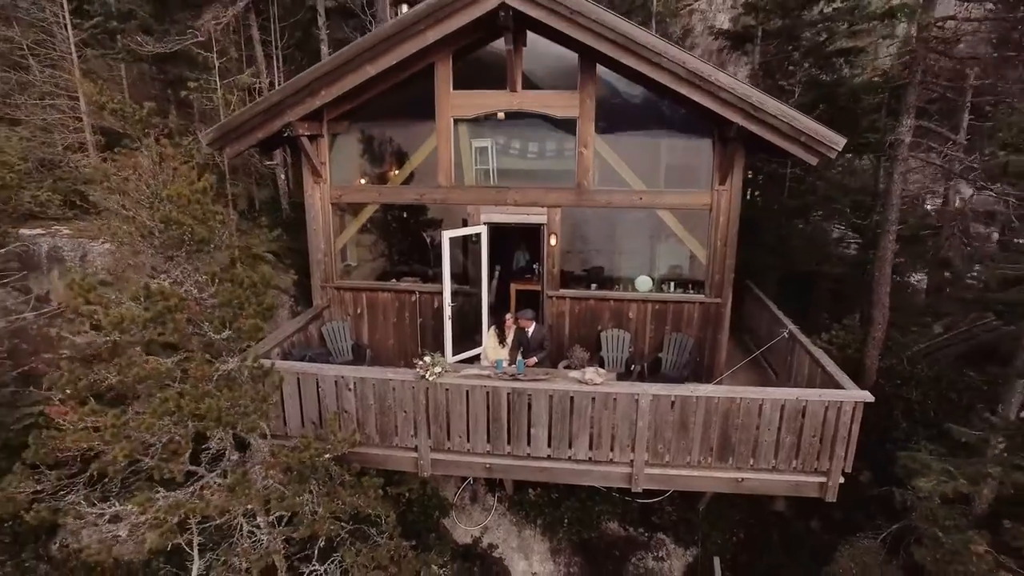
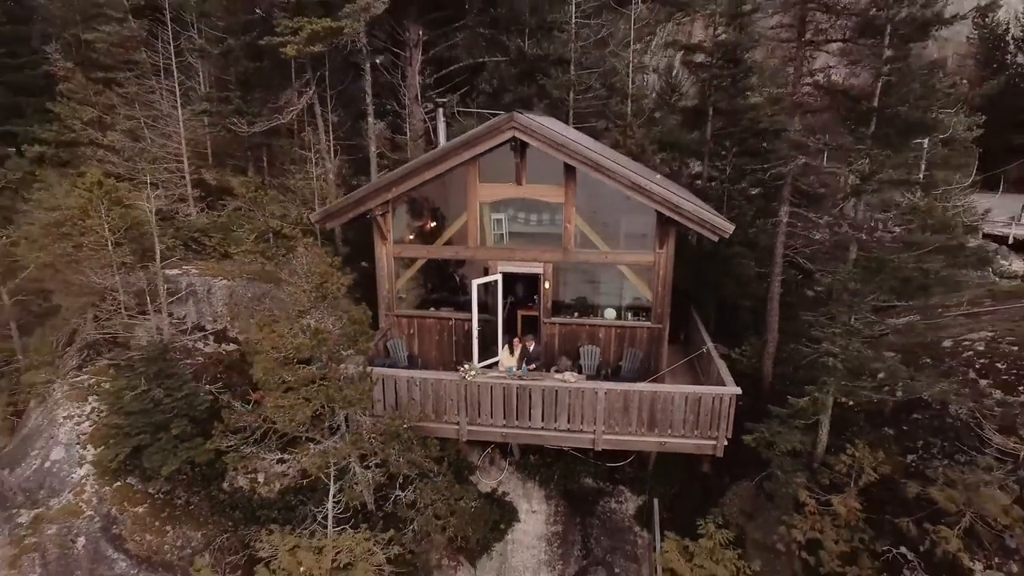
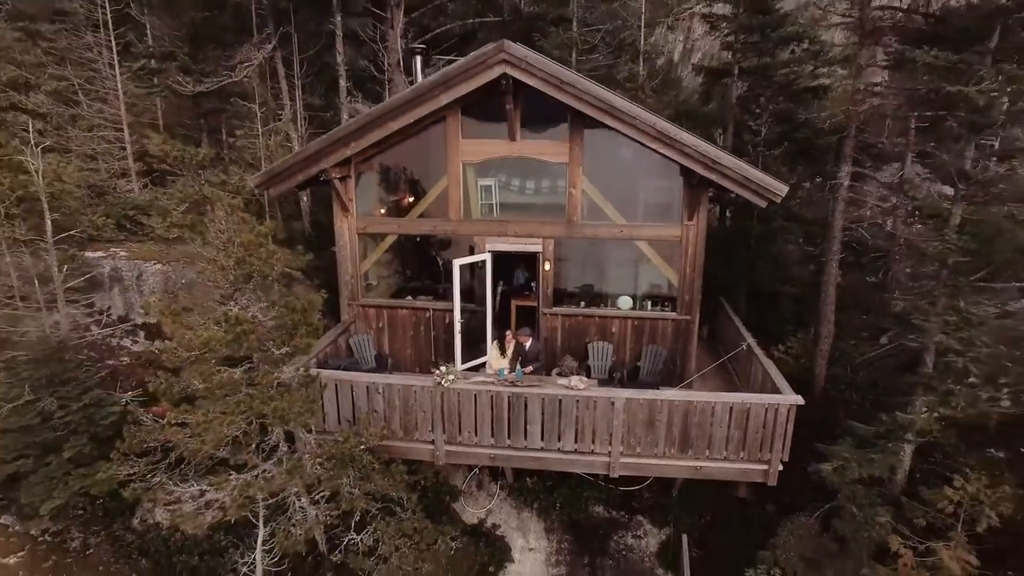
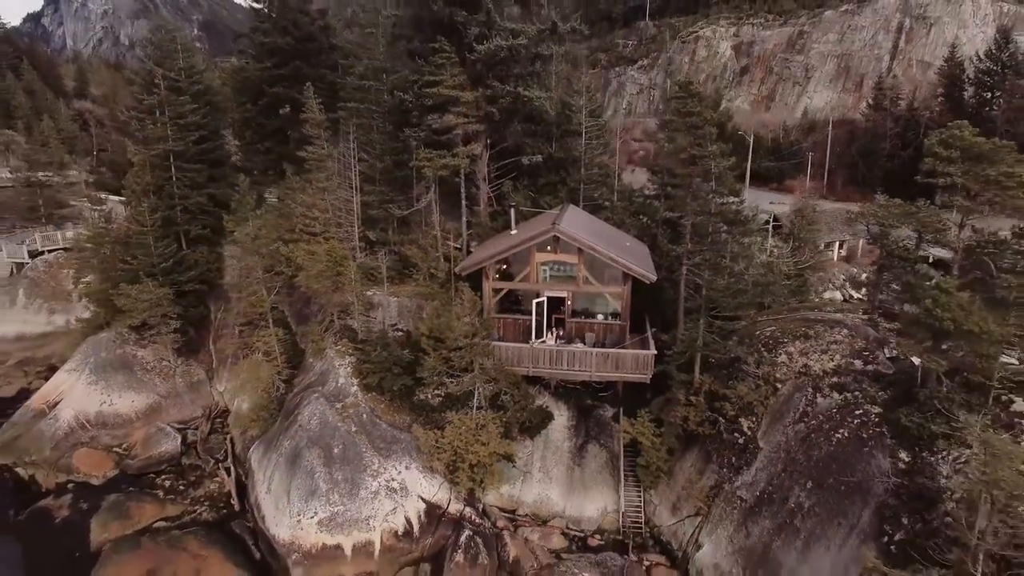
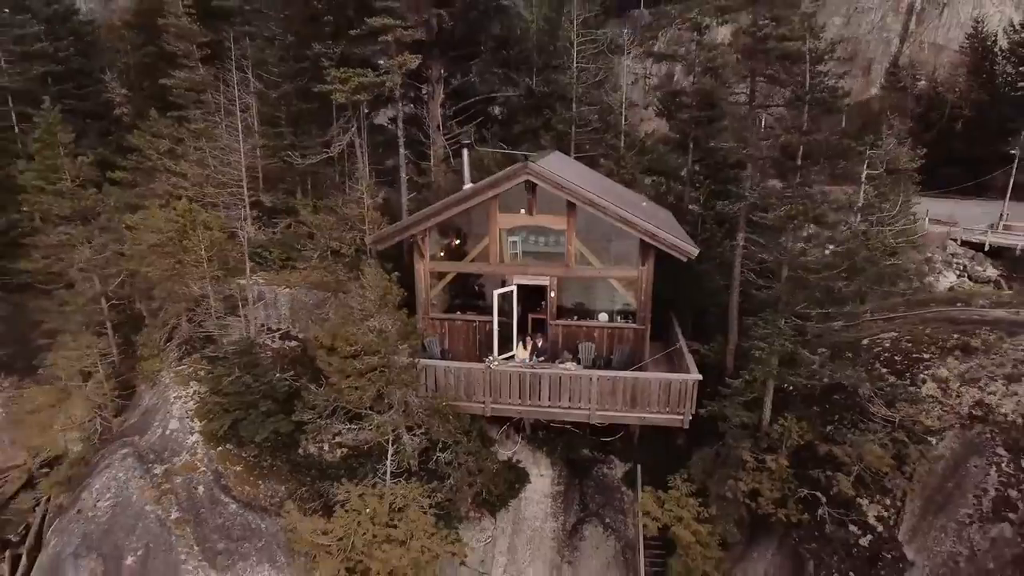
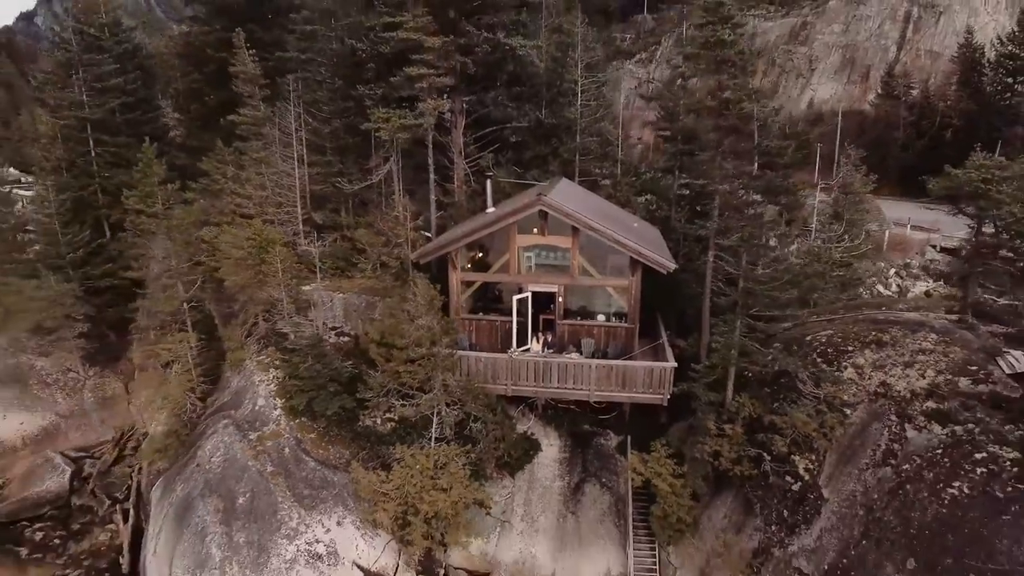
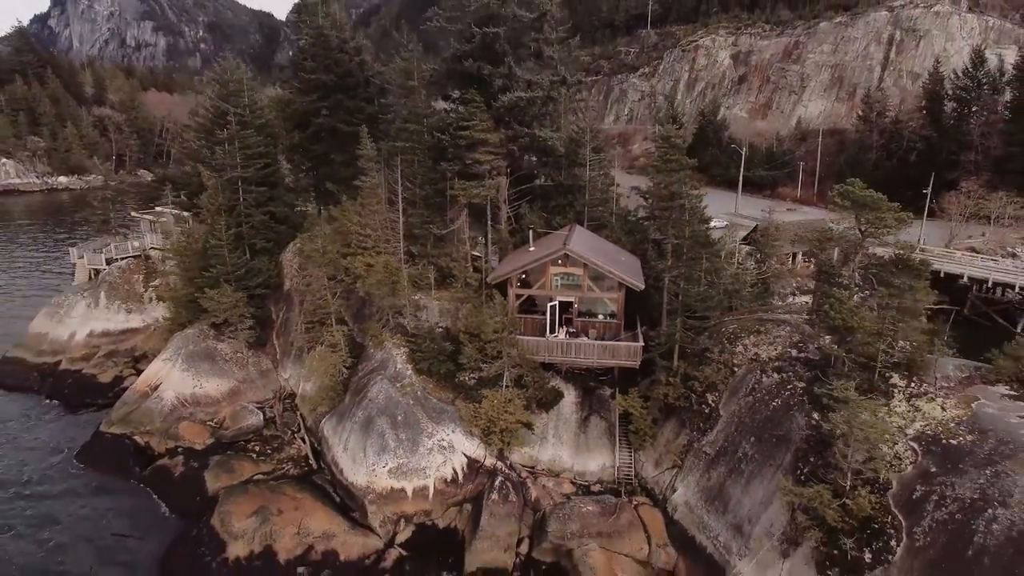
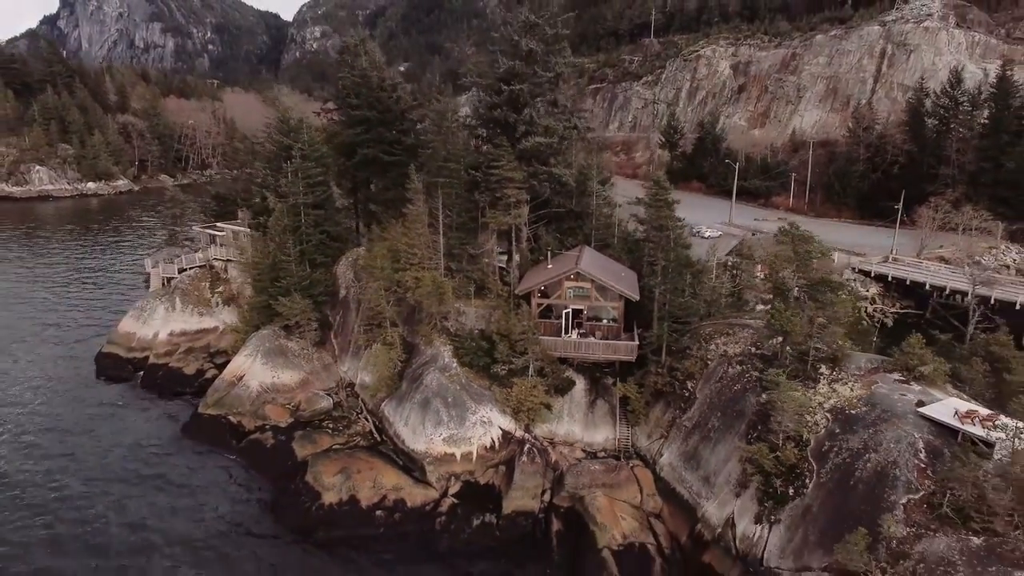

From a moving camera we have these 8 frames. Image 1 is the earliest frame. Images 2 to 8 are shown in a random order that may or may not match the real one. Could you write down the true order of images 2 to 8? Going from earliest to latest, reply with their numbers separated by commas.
3, 2, 5, 6, 4, 7, 8
